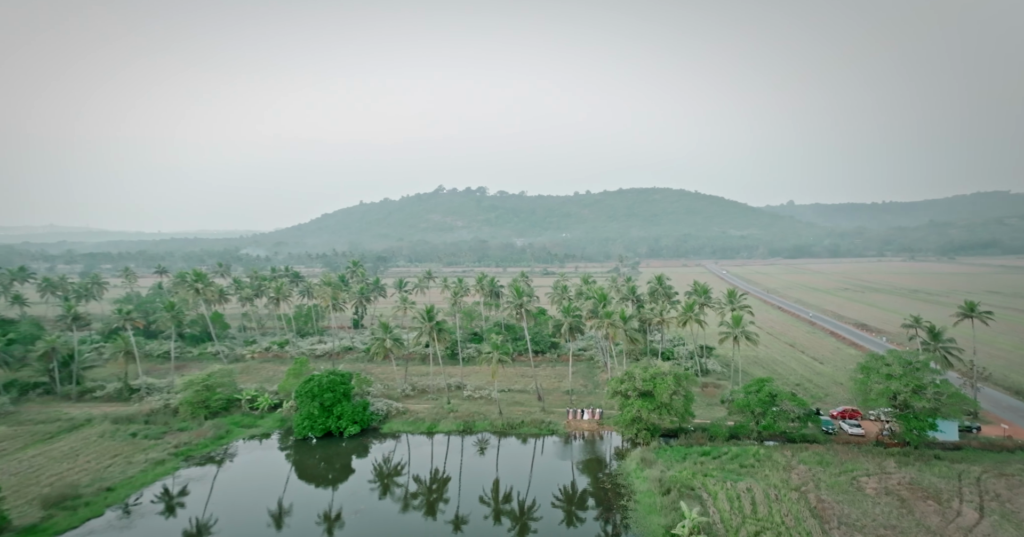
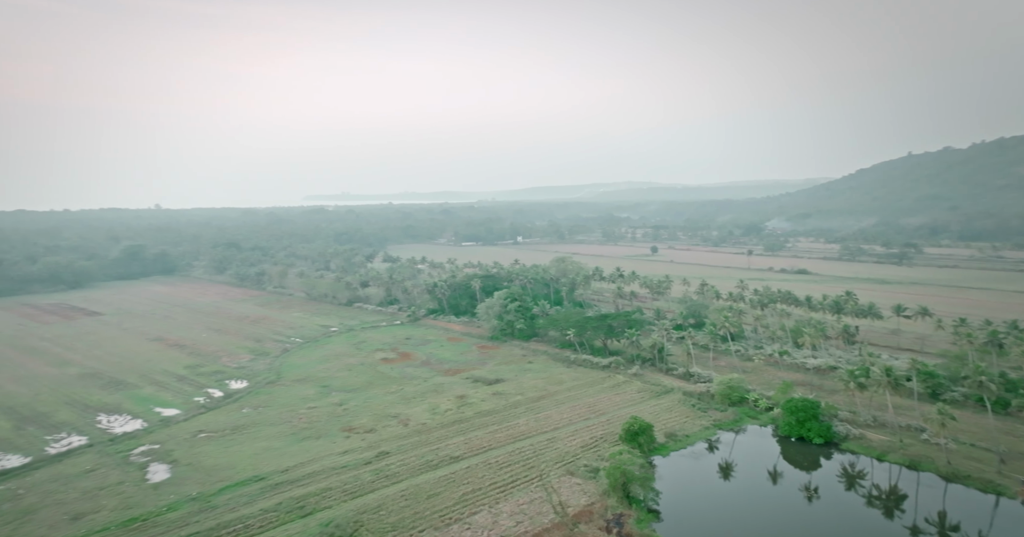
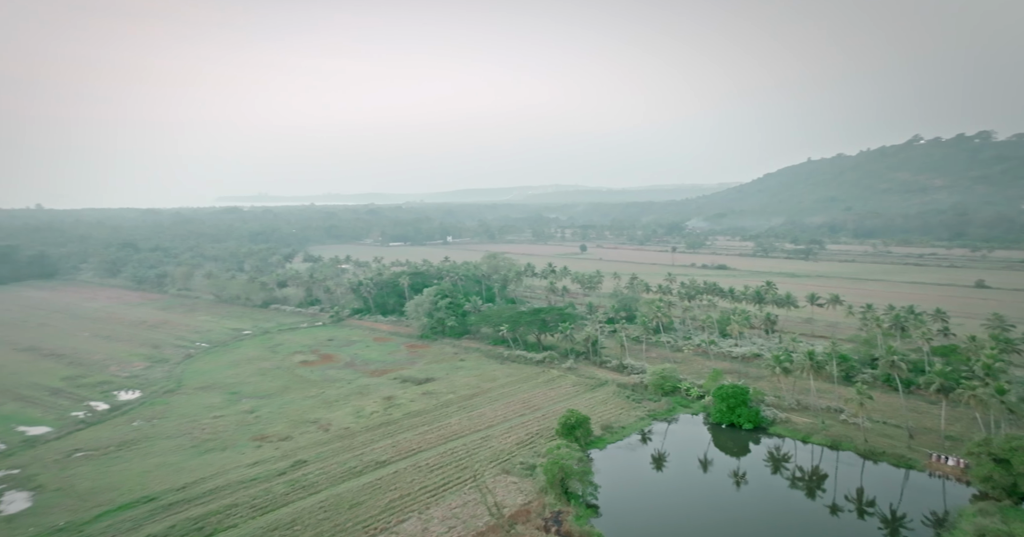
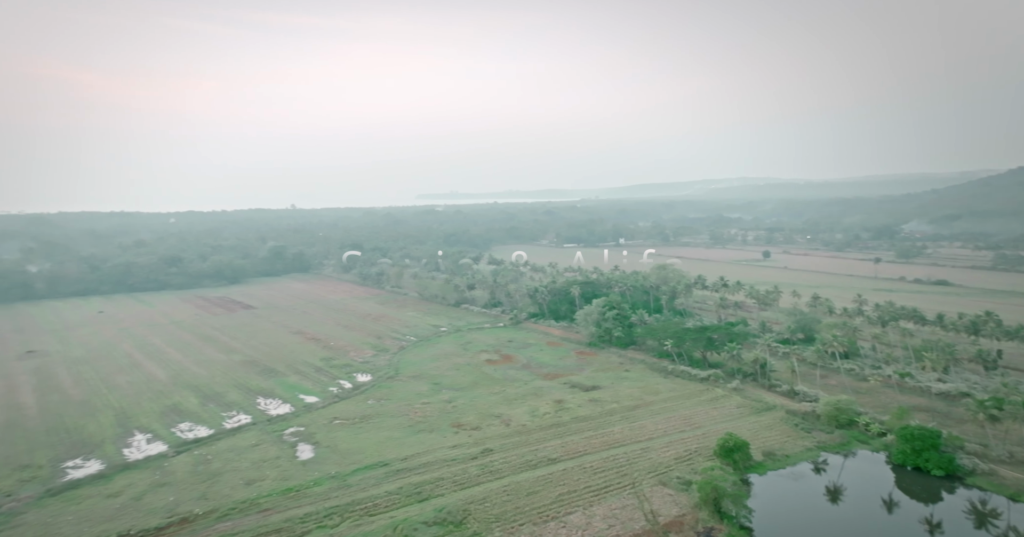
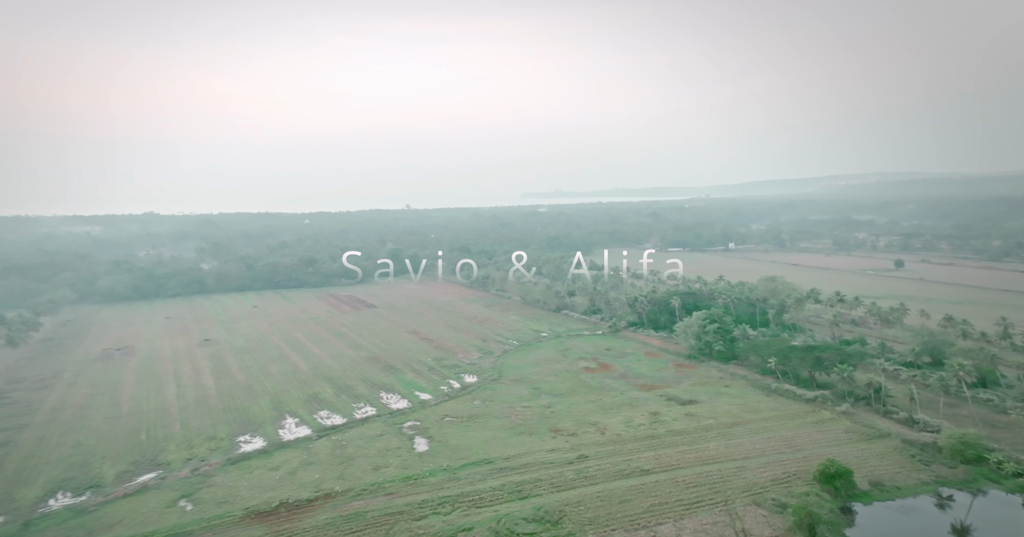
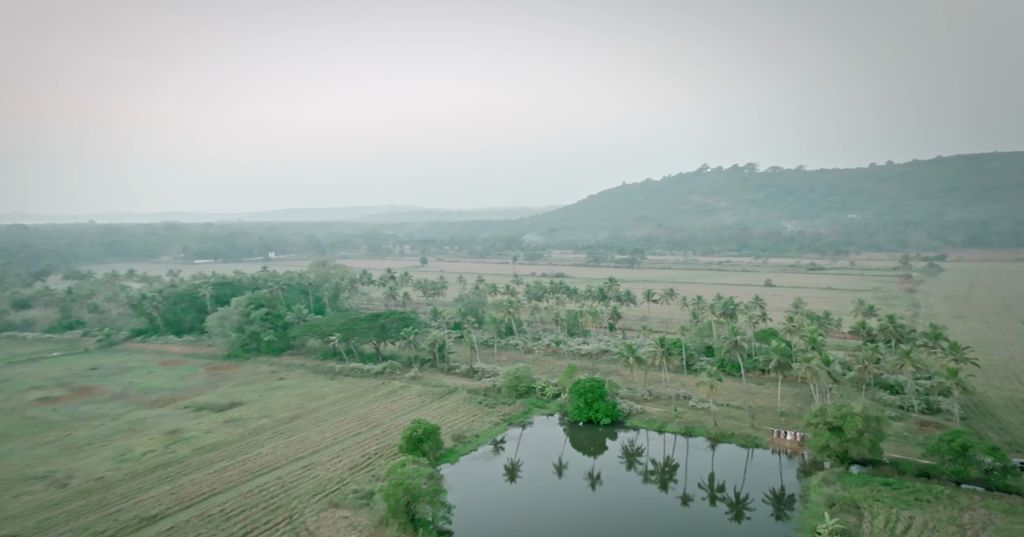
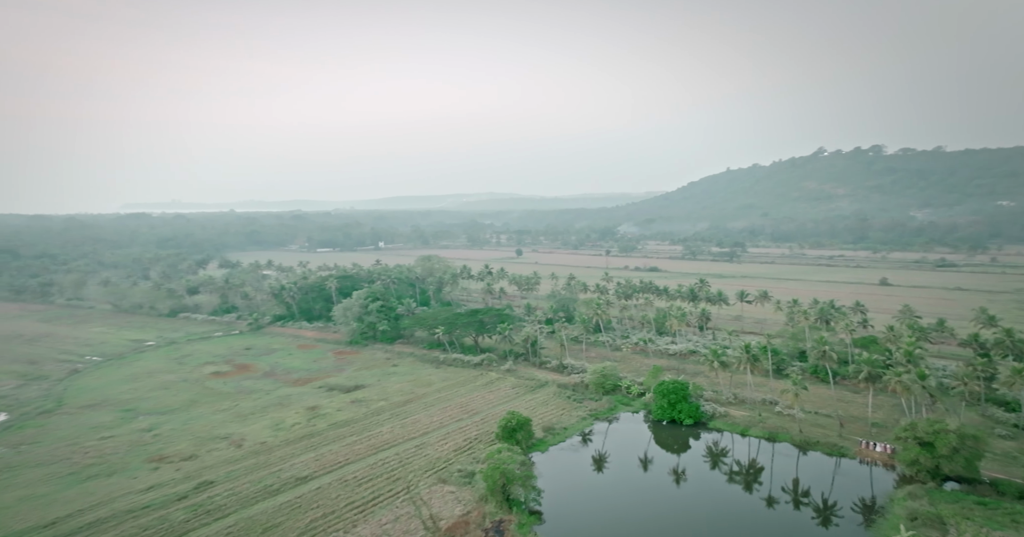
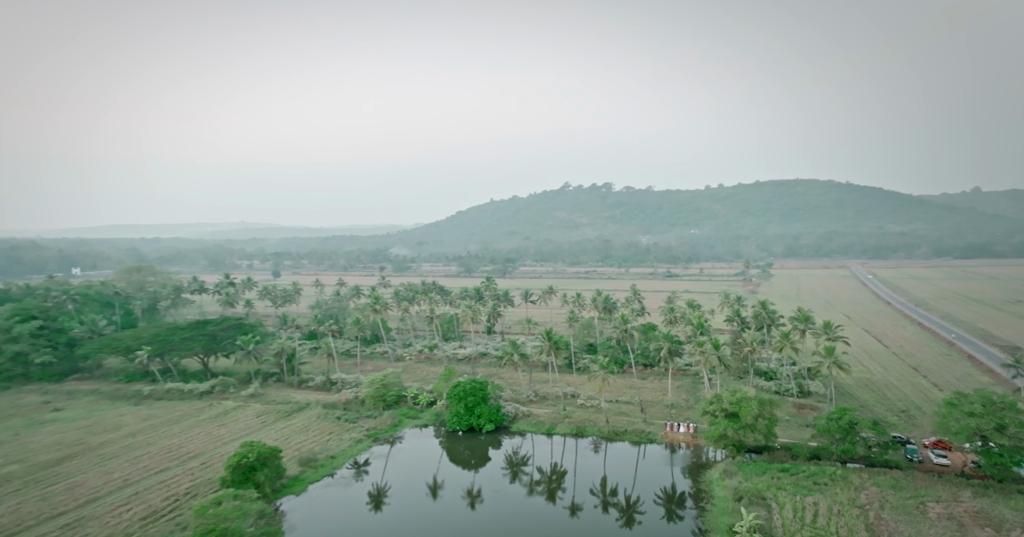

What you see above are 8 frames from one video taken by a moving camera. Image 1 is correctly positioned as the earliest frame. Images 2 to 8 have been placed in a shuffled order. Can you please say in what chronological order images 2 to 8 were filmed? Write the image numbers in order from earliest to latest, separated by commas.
8, 6, 7, 3, 2, 4, 5
